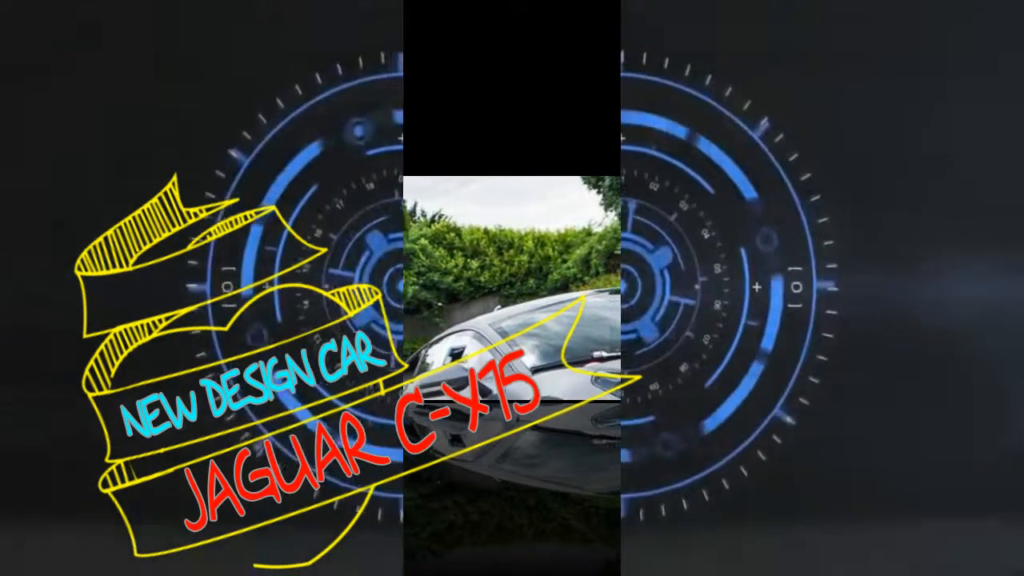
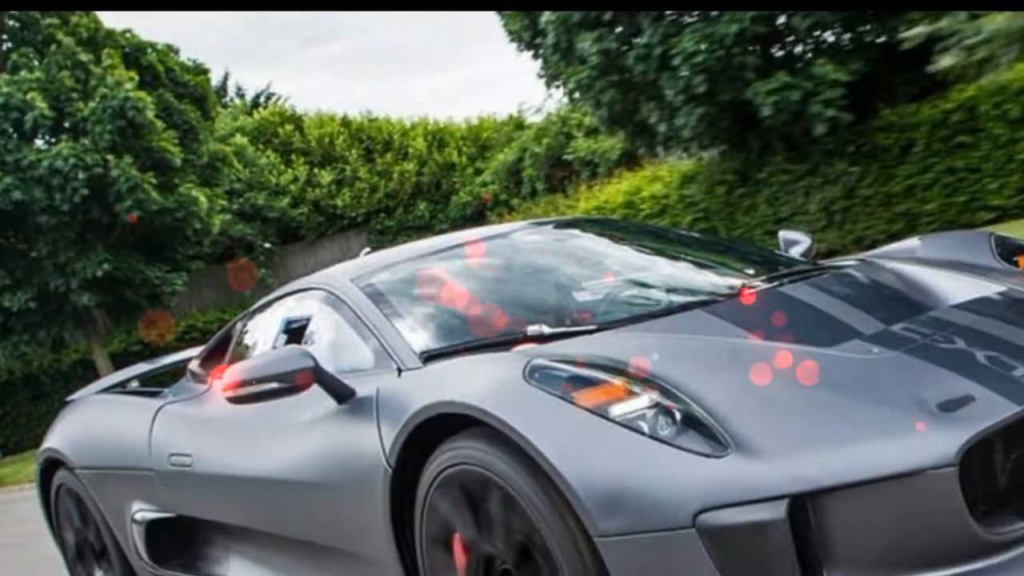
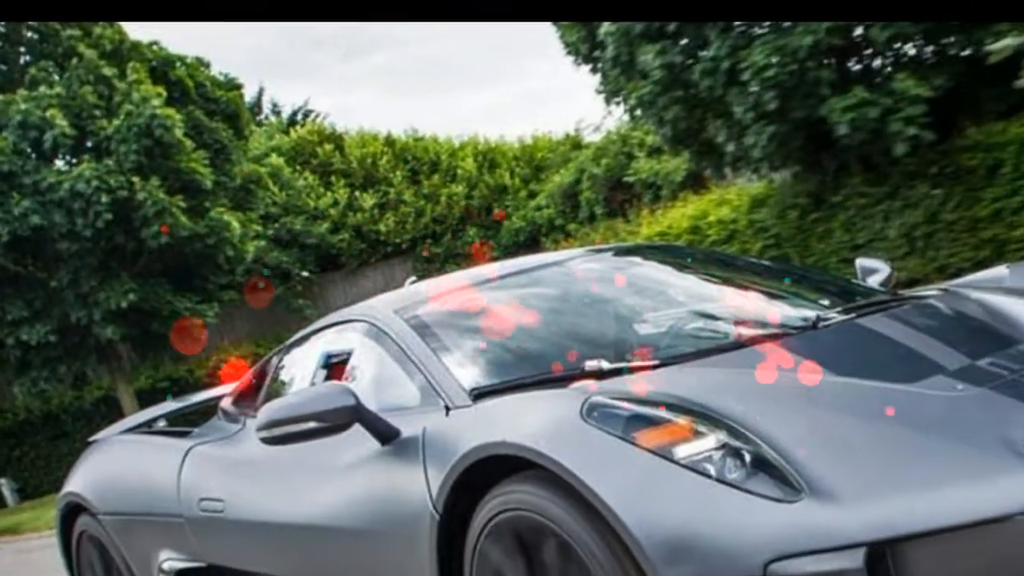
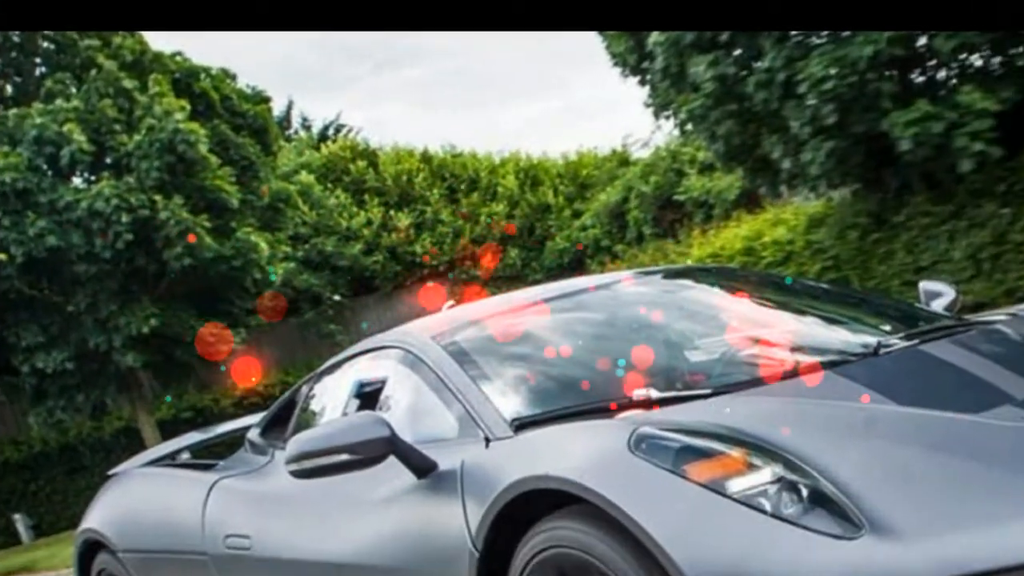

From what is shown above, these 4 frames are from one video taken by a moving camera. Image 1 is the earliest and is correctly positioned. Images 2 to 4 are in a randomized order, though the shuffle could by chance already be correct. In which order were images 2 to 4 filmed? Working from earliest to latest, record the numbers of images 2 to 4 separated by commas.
4, 3, 2
